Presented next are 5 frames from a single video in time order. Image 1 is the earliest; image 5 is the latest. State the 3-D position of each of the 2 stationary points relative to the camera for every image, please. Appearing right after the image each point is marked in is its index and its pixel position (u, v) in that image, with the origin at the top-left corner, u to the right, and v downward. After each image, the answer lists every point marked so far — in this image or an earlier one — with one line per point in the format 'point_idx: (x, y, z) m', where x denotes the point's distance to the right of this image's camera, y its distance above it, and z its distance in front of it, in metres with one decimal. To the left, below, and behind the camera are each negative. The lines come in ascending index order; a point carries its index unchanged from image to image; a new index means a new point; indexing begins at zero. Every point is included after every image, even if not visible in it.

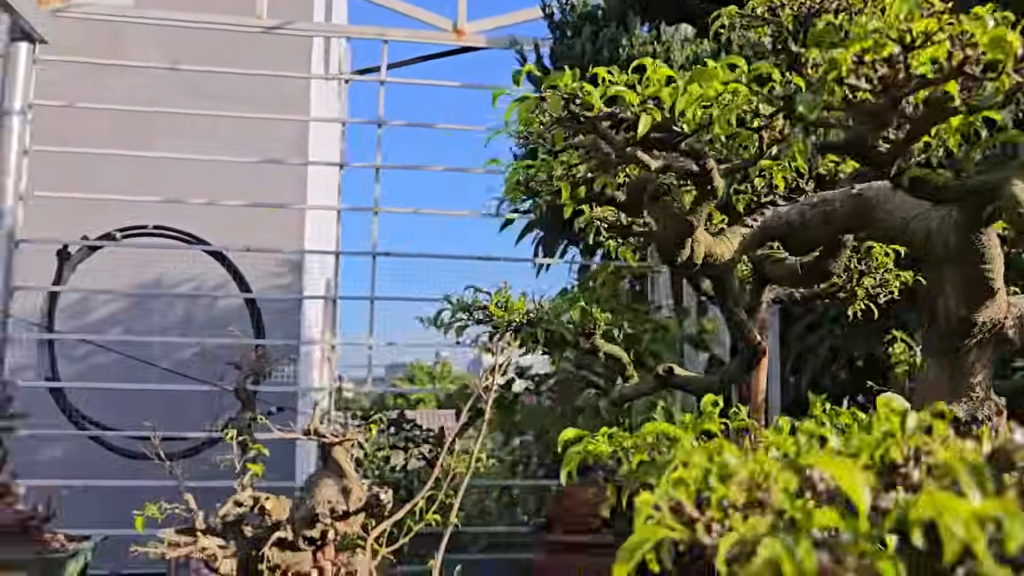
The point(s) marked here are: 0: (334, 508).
0: (-0.6, -0.7, +2.8) m
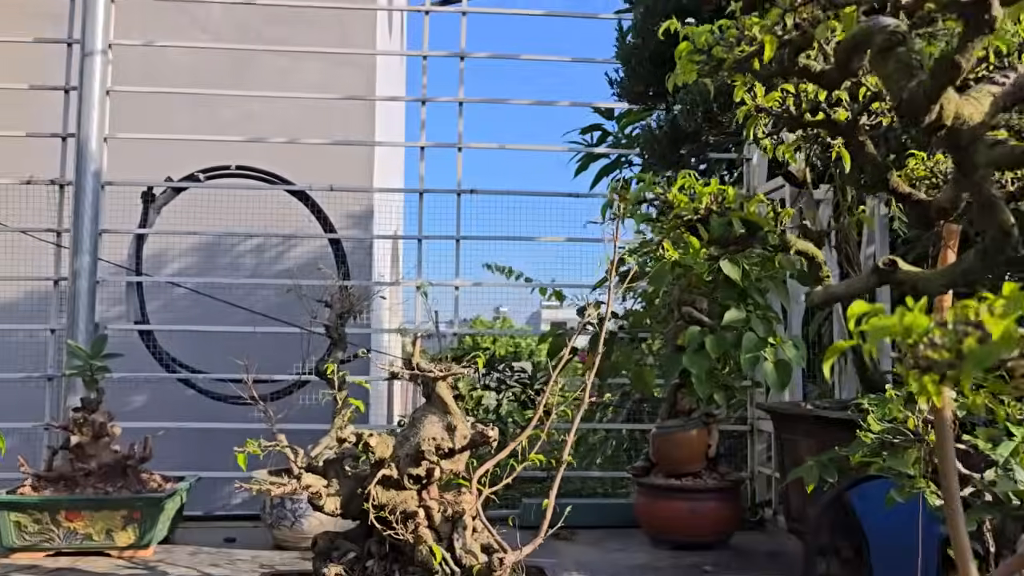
0: (-0.2, -0.5, +2.7) m
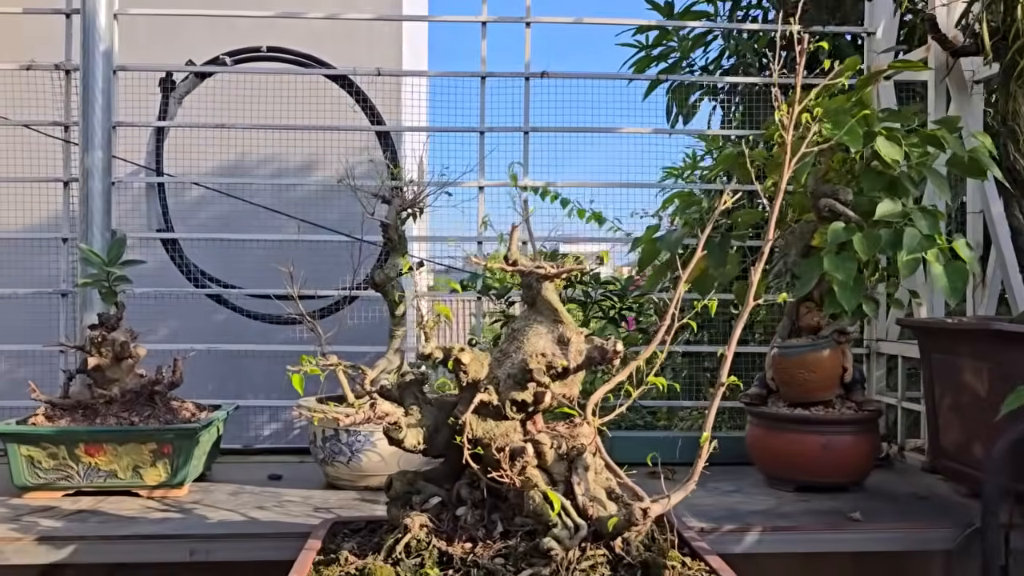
0: (+0.1, -0.2, +2.1) m
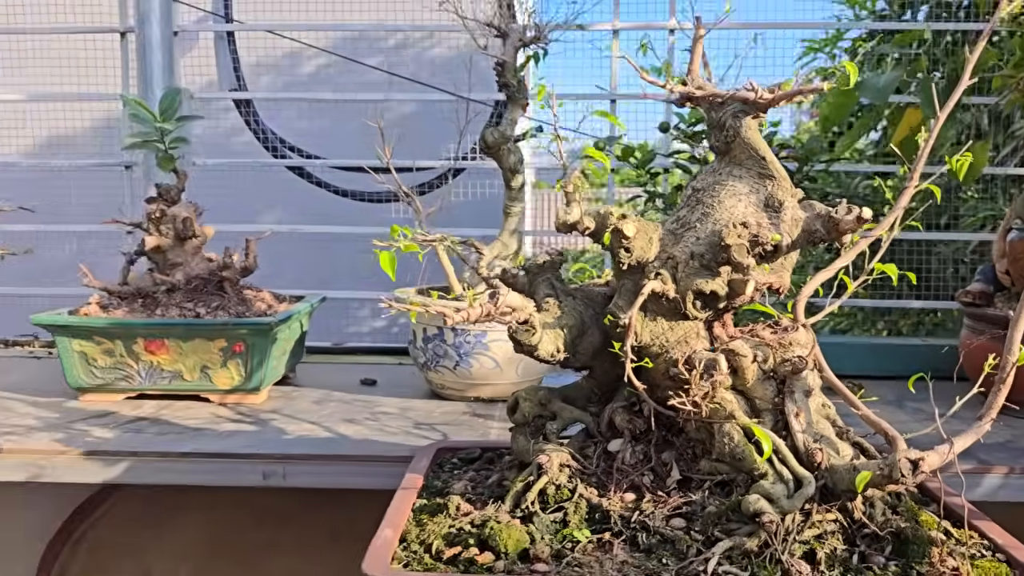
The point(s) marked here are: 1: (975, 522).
0: (+0.4, +0.1, +1.4) m
1: (+0.7, -0.4, +1.4) m
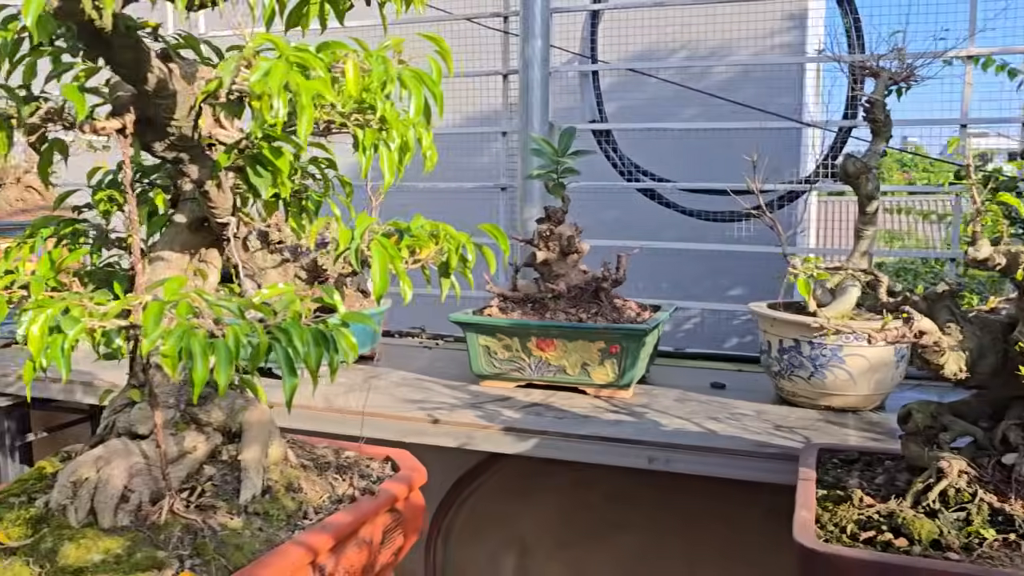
0: (+1.2, 0.0, +1.5) m
1: (+1.5, -0.5, +1.4) m
